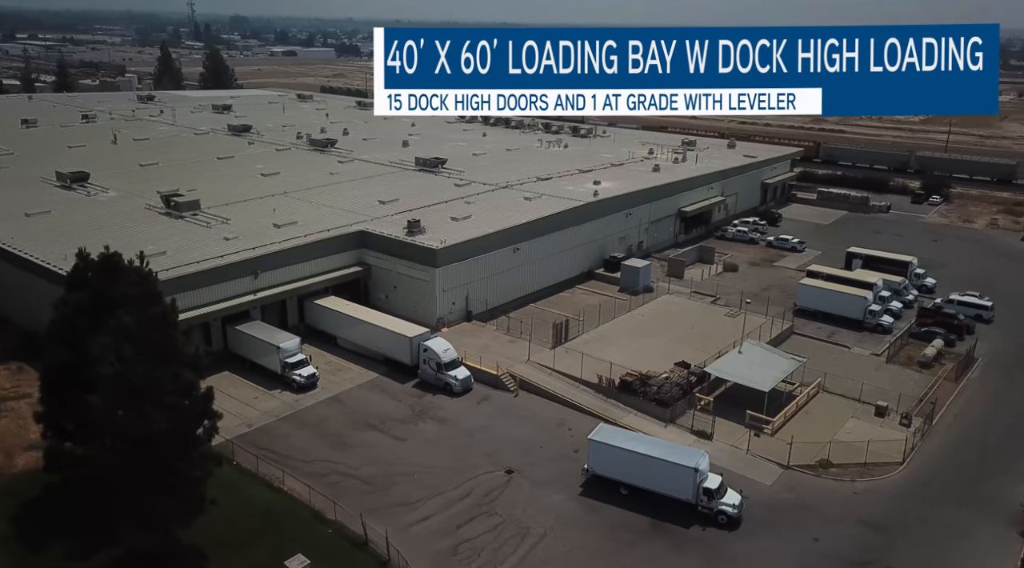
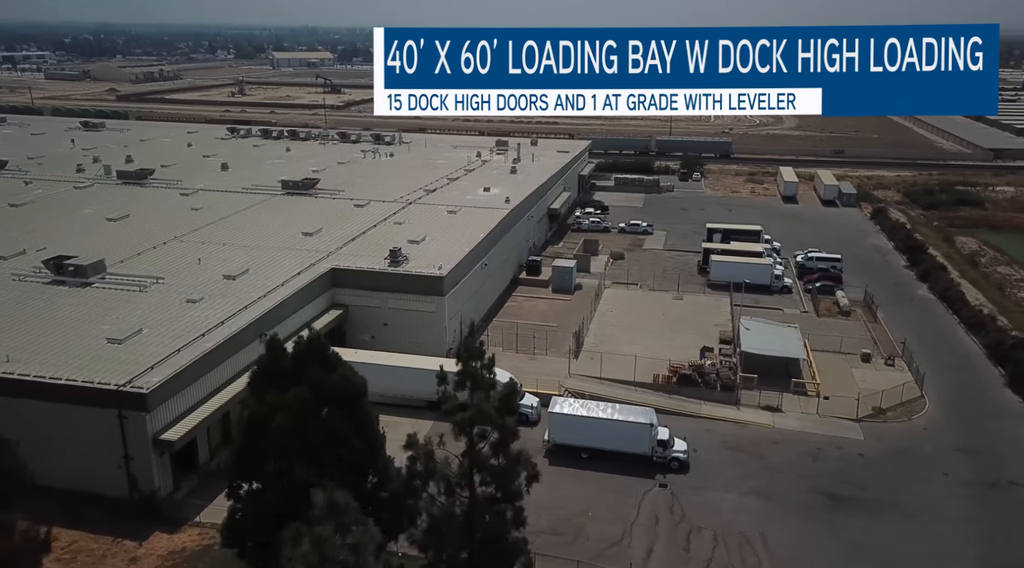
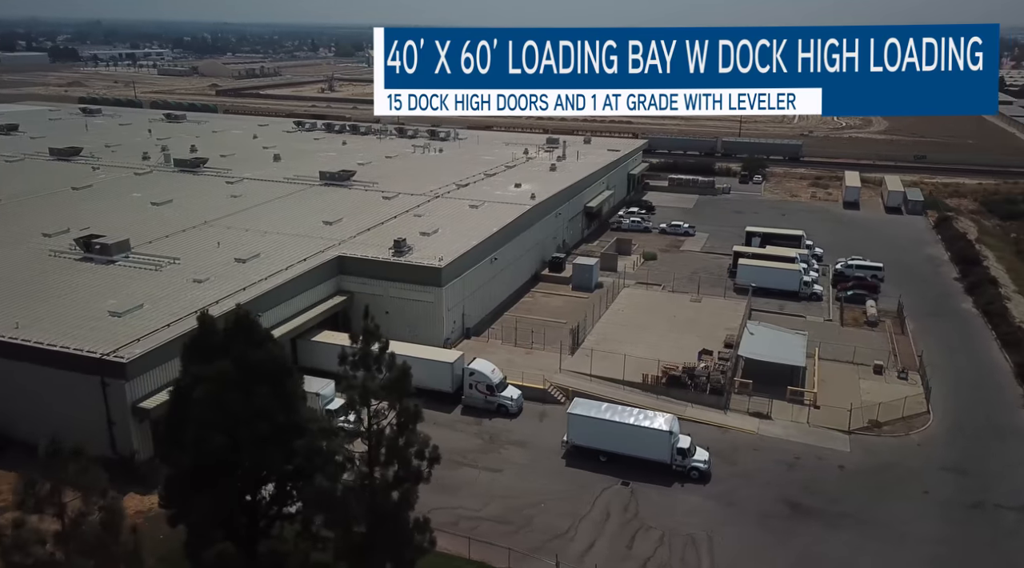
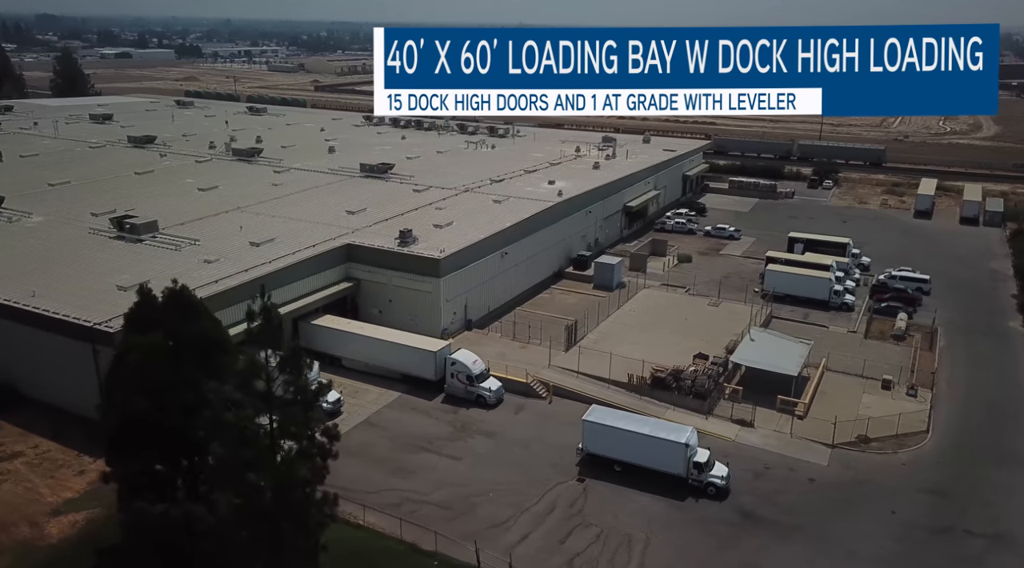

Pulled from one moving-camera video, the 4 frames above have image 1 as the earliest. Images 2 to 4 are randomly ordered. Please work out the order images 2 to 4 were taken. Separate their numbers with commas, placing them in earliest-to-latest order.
4, 3, 2
